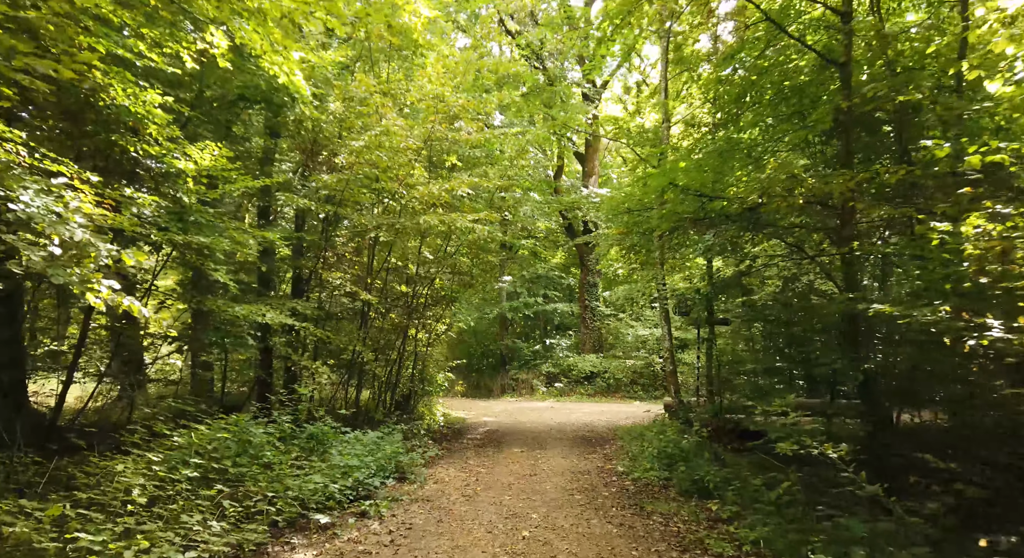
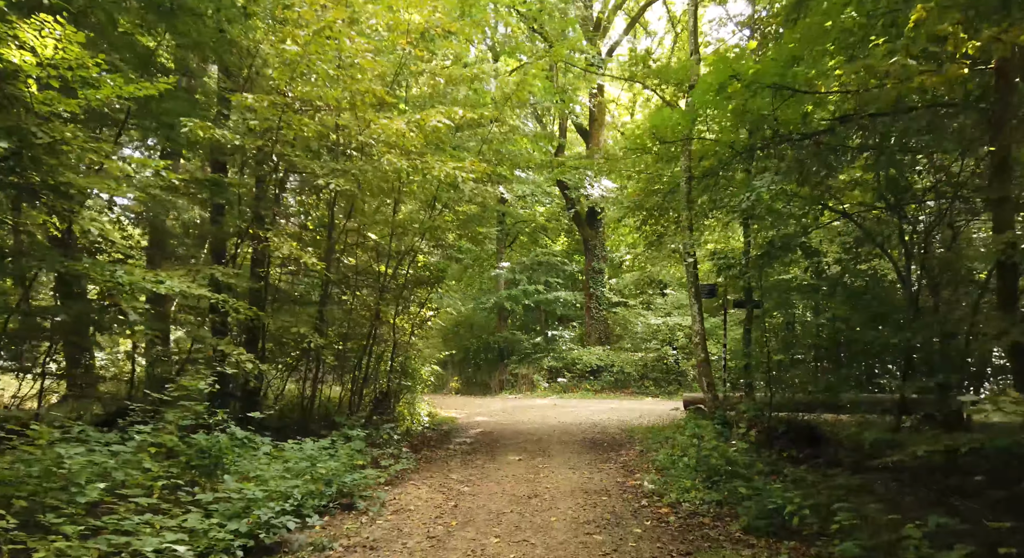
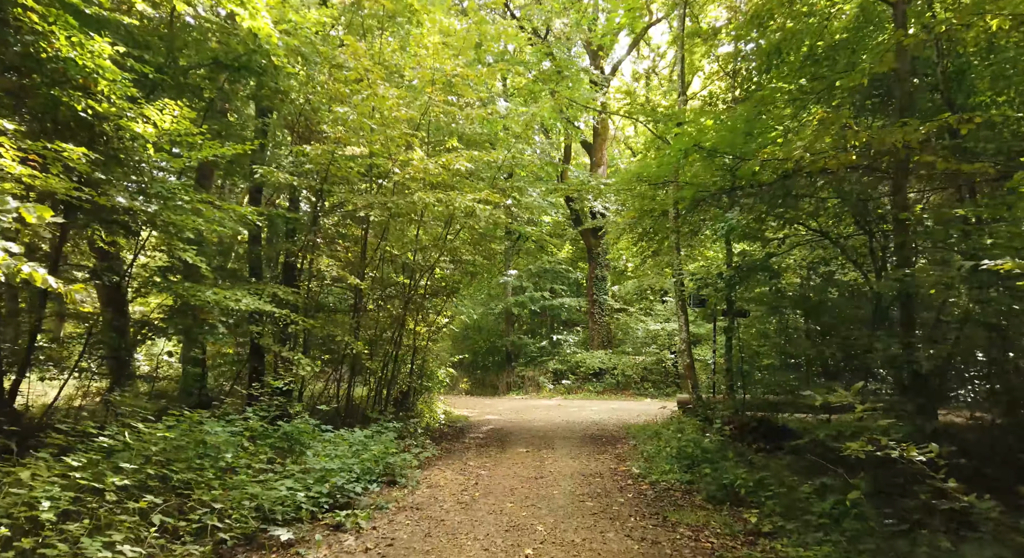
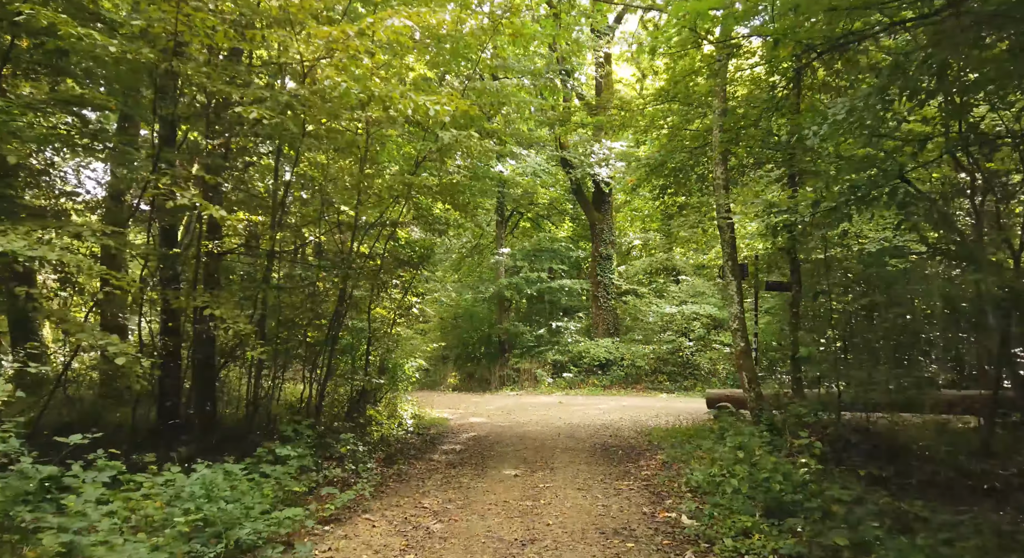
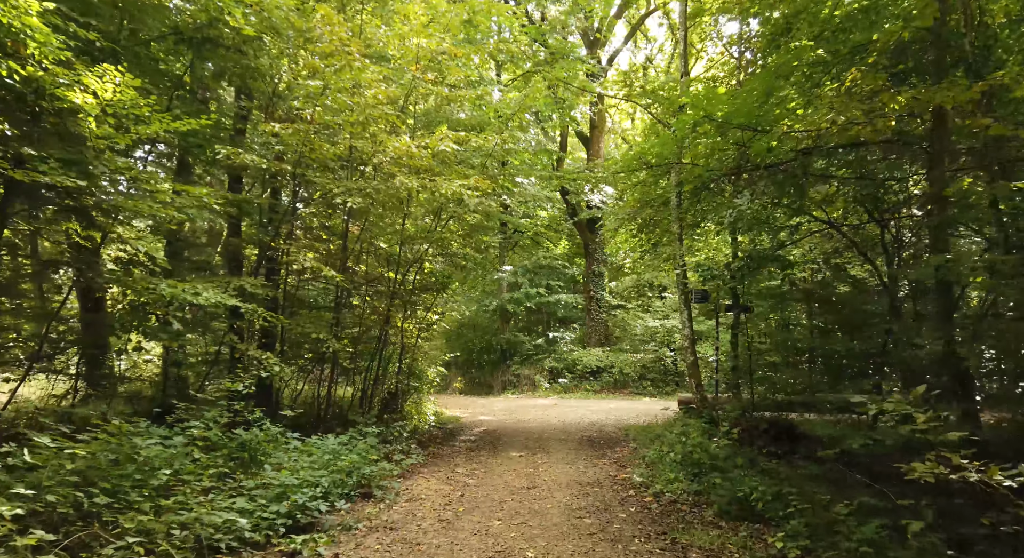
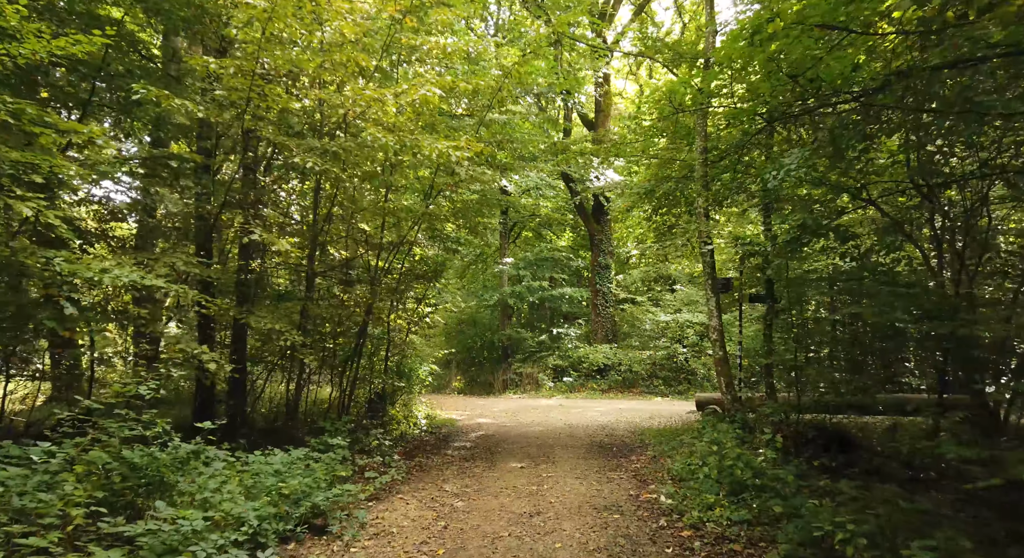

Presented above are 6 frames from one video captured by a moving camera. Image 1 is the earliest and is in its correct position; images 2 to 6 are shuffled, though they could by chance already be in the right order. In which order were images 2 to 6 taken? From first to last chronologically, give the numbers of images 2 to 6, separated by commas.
3, 5, 2, 6, 4
